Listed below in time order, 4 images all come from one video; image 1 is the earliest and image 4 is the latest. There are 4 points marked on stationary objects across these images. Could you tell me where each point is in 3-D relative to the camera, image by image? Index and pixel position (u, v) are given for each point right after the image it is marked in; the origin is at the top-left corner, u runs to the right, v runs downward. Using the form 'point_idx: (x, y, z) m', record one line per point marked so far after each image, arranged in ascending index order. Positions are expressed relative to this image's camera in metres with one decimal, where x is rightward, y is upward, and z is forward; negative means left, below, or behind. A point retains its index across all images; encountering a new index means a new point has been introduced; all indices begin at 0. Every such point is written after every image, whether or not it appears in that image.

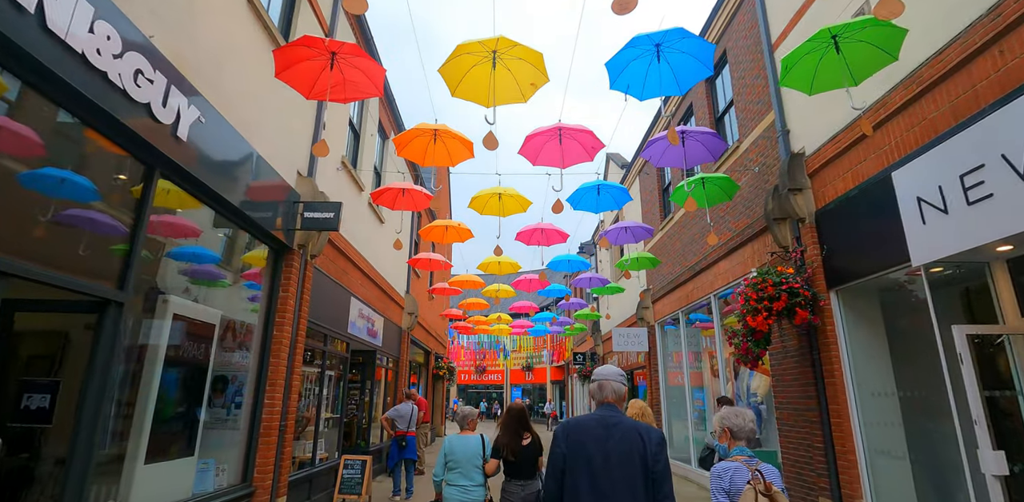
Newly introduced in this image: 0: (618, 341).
0: (+2.6, -2.2, +12.5) m
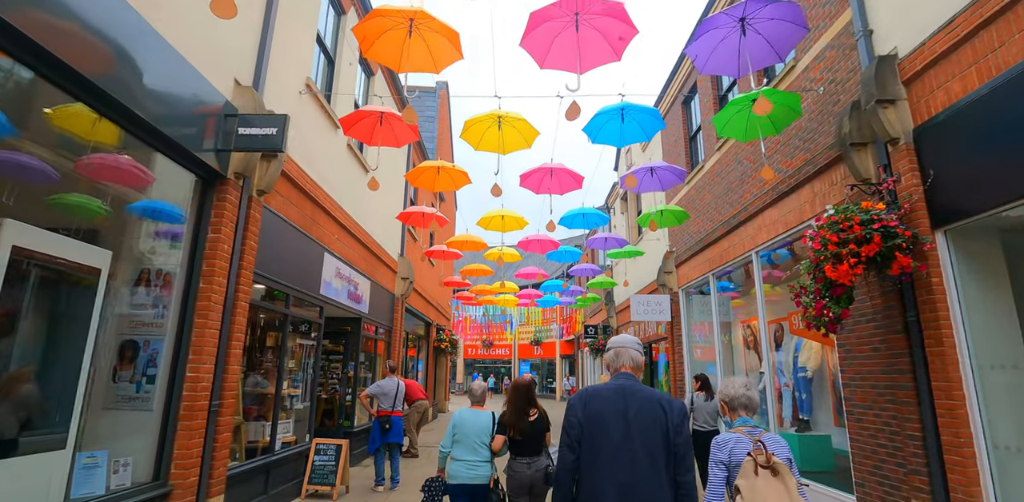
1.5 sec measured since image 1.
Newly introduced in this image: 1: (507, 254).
0: (+2.7, -1.3, +11.1) m
1: (-0.1, -0.1, +12.2) m
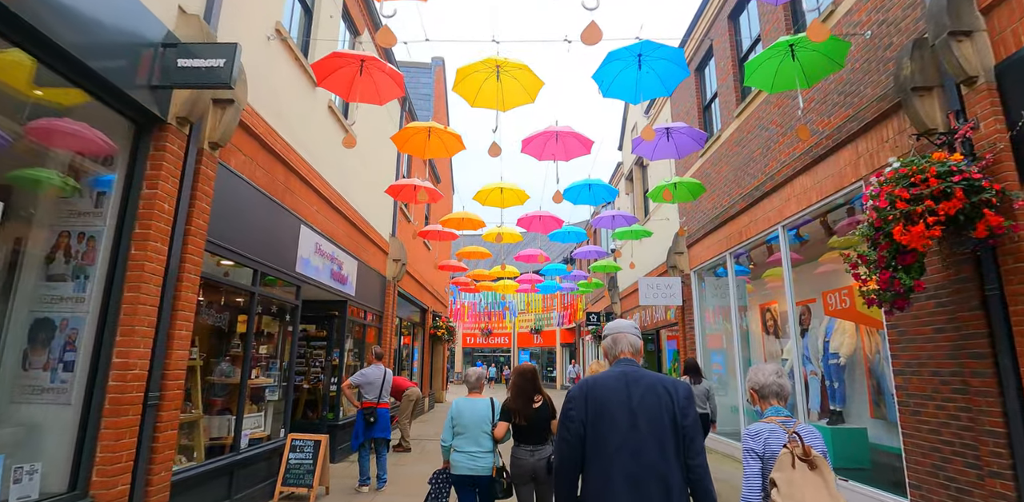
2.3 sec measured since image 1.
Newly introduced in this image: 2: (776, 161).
0: (+2.7, -0.8, +10.3) m
1: (-0.1, +0.3, +11.4) m
2: (+3.8, +1.3, +7.3) m
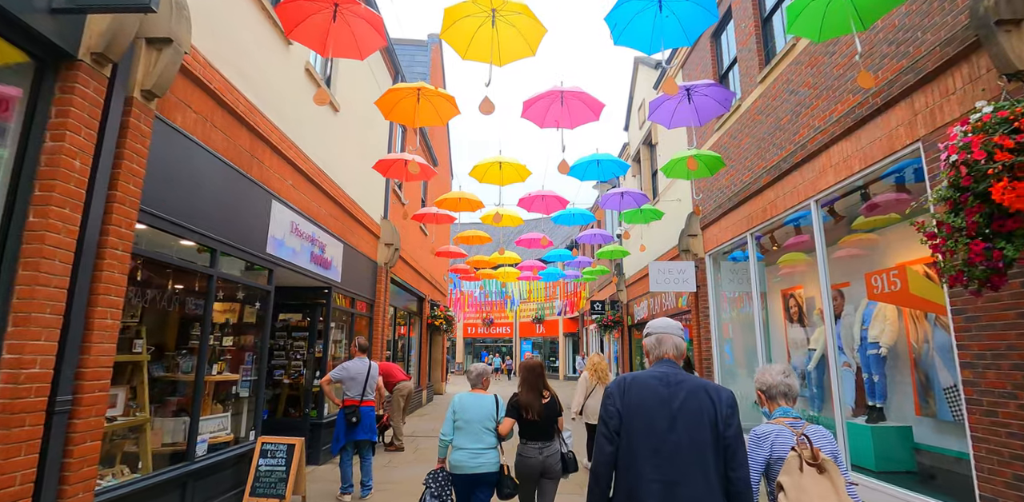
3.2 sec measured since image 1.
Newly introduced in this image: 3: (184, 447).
0: (+2.7, -0.5, +9.6) m
1: (-0.1, +0.7, +10.6) m
2: (+3.8, +1.6, +6.5) m
3: (-2.9, -1.7, +4.5) m
